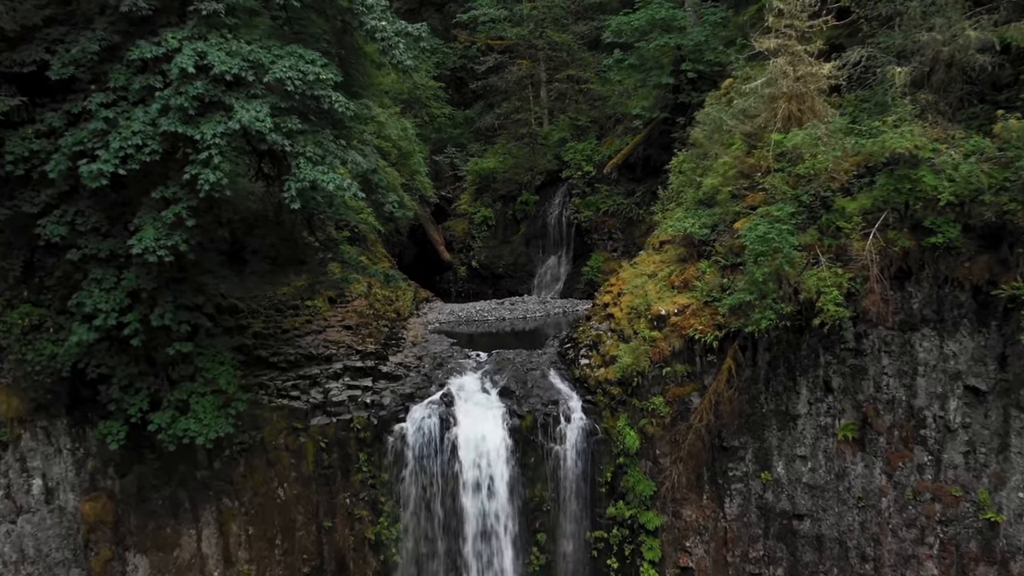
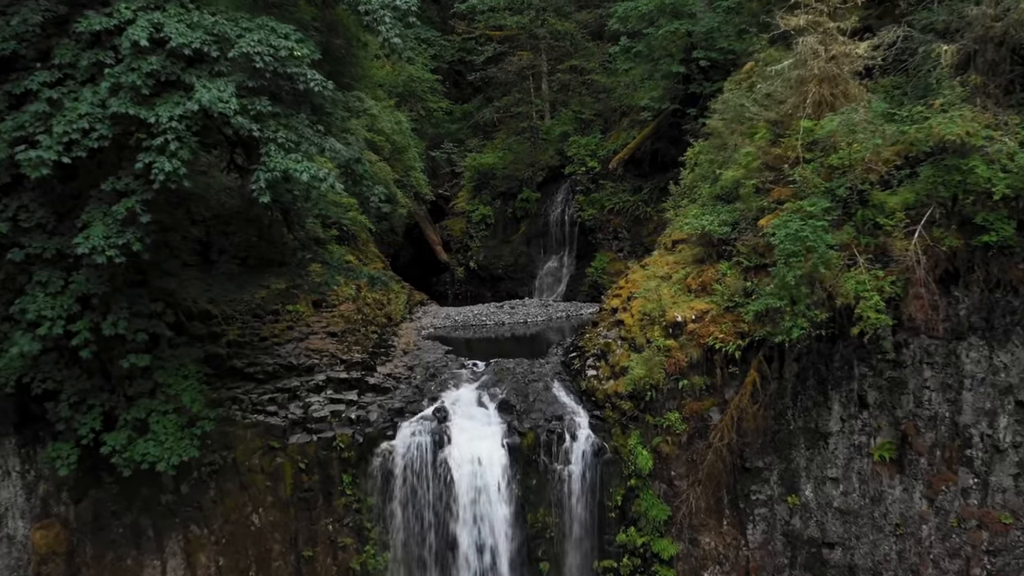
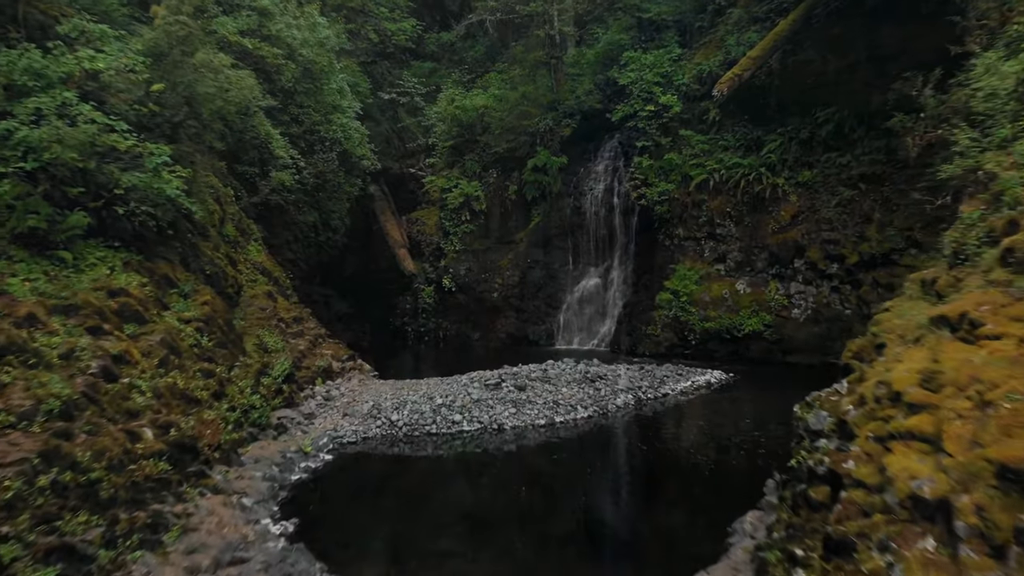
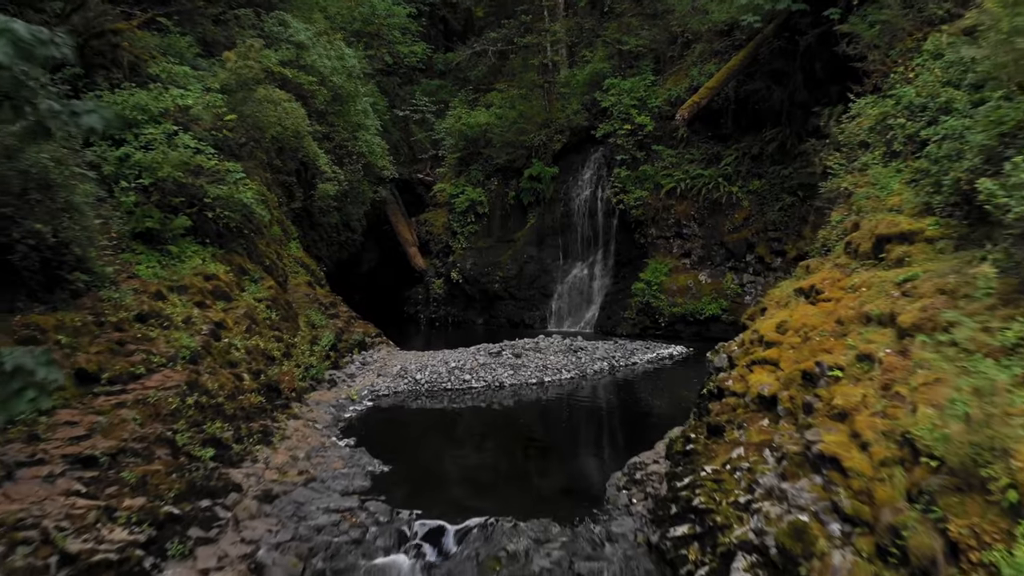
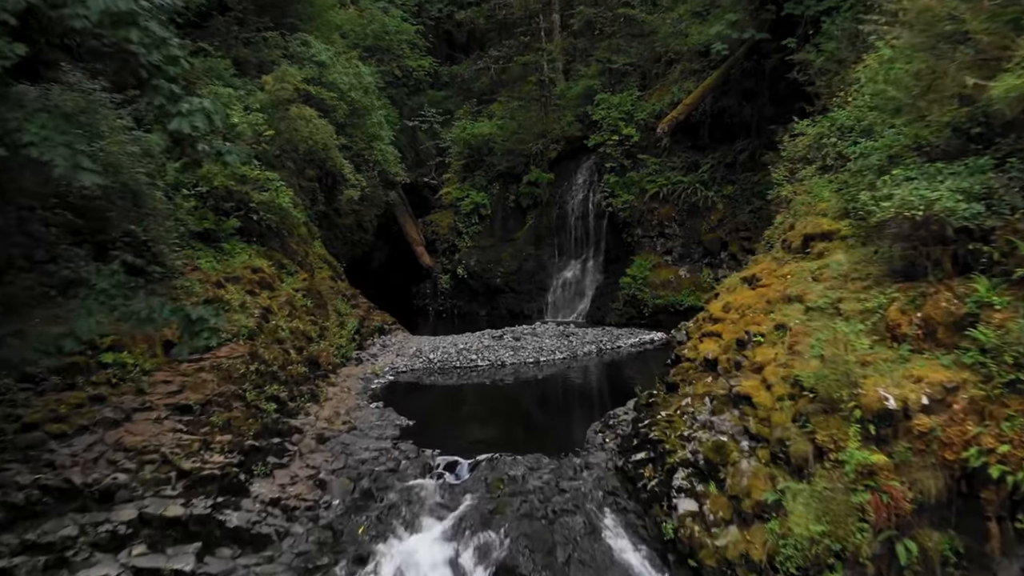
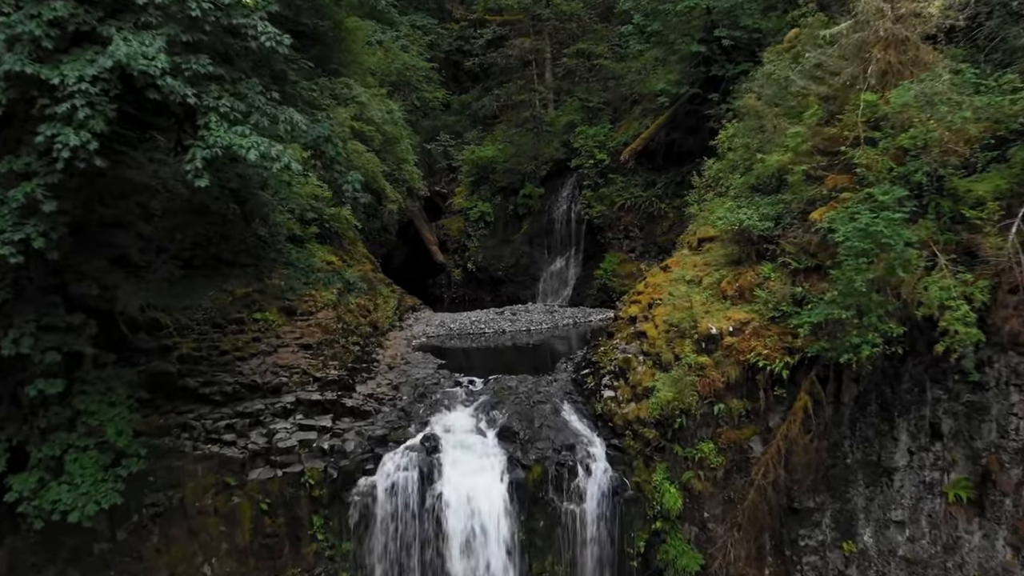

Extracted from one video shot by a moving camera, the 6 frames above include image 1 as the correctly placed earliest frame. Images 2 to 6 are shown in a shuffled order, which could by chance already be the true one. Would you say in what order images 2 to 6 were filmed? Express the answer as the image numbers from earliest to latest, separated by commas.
2, 6, 5, 4, 3
